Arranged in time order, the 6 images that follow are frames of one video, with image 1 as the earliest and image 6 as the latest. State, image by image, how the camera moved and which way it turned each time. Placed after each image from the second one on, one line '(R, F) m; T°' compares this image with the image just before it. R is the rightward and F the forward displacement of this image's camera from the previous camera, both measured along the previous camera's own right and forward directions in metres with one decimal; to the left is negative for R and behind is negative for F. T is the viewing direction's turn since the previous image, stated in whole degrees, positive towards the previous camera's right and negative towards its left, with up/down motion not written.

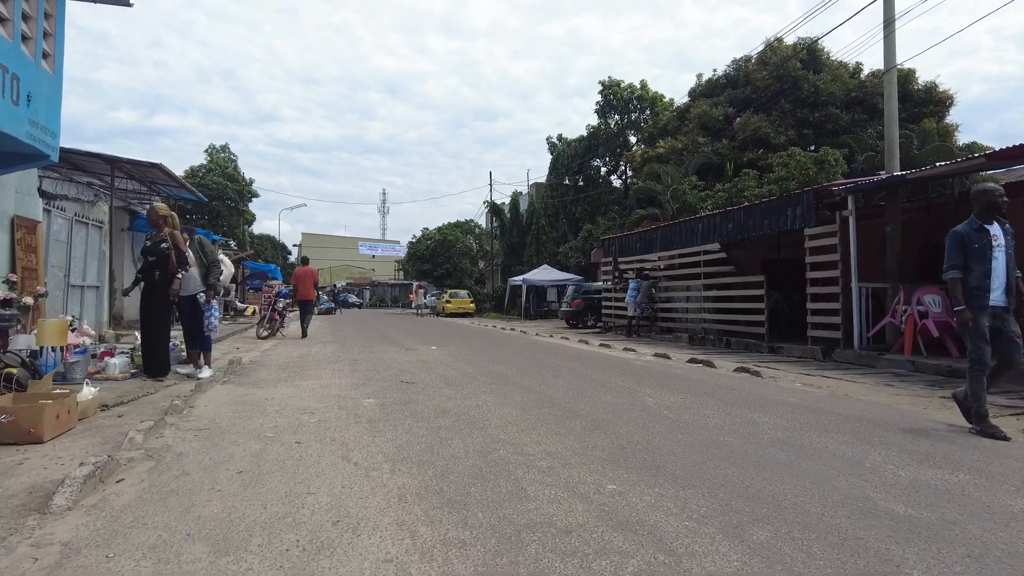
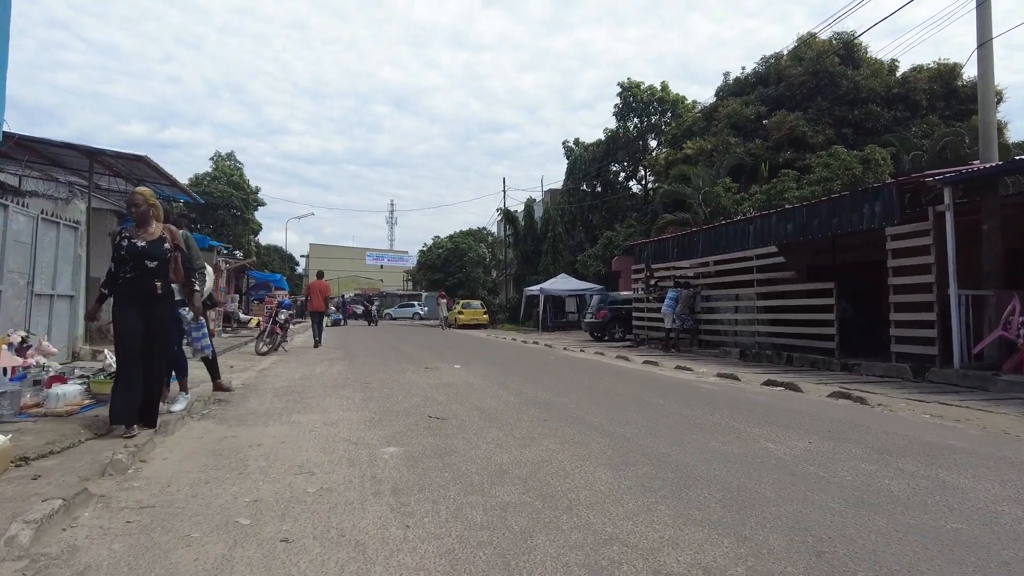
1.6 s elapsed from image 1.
(-0.5, +1.7) m; -1°
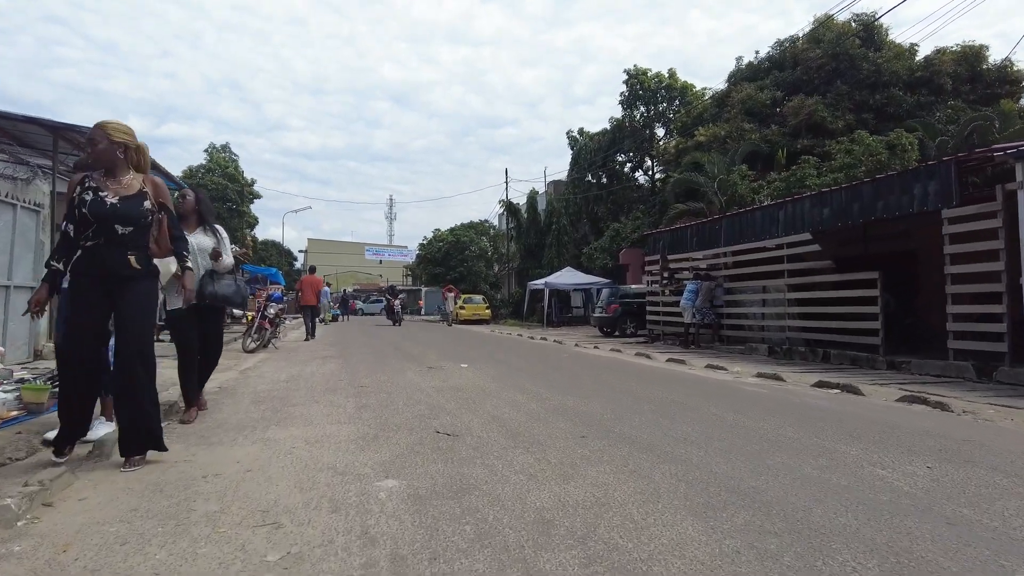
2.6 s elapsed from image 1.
(-0.2, +1.2) m; 0°
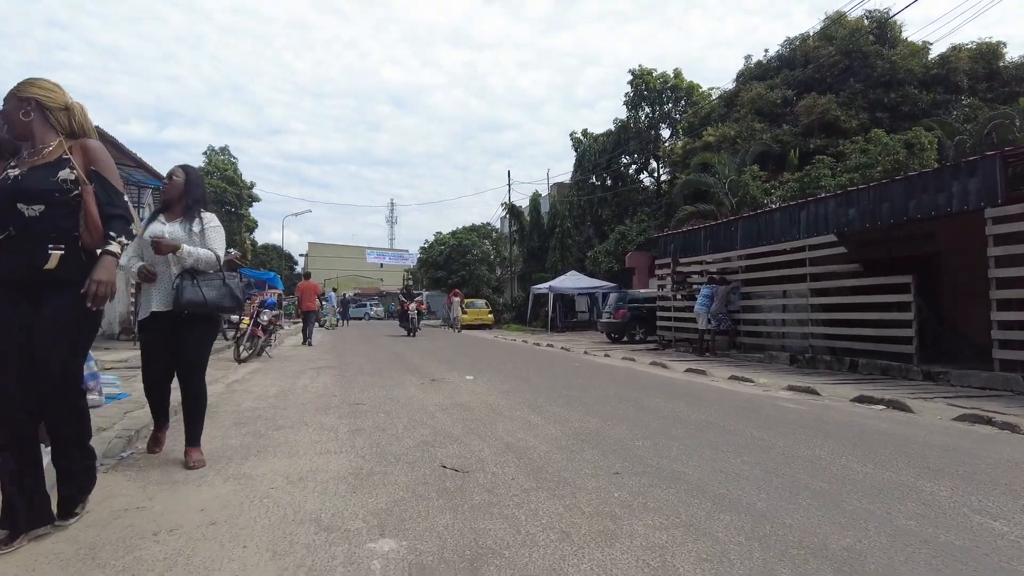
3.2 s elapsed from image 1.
(-0.1, +0.7) m; 0°
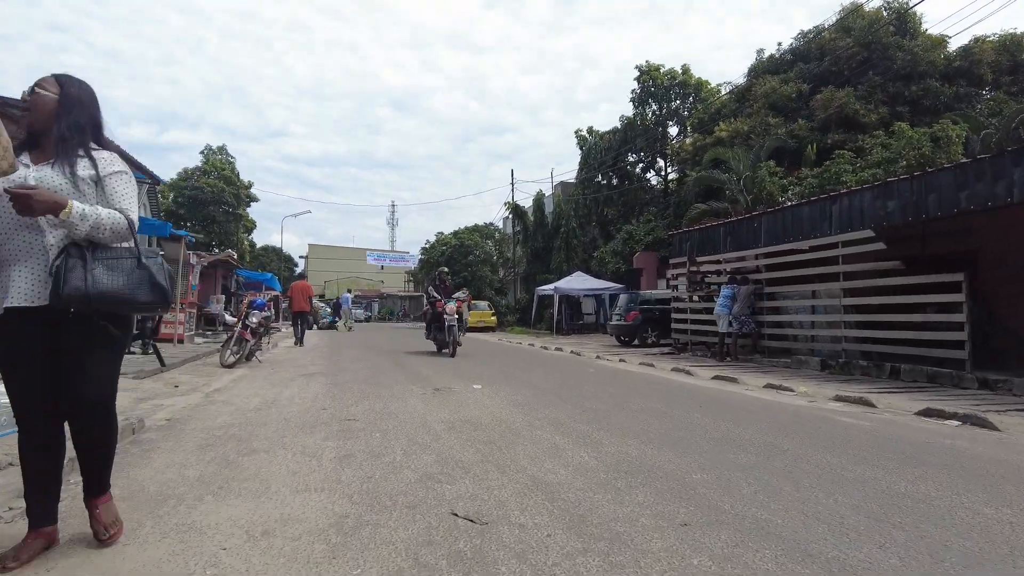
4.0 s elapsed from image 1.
(-0.2, +1.0) m; 0°
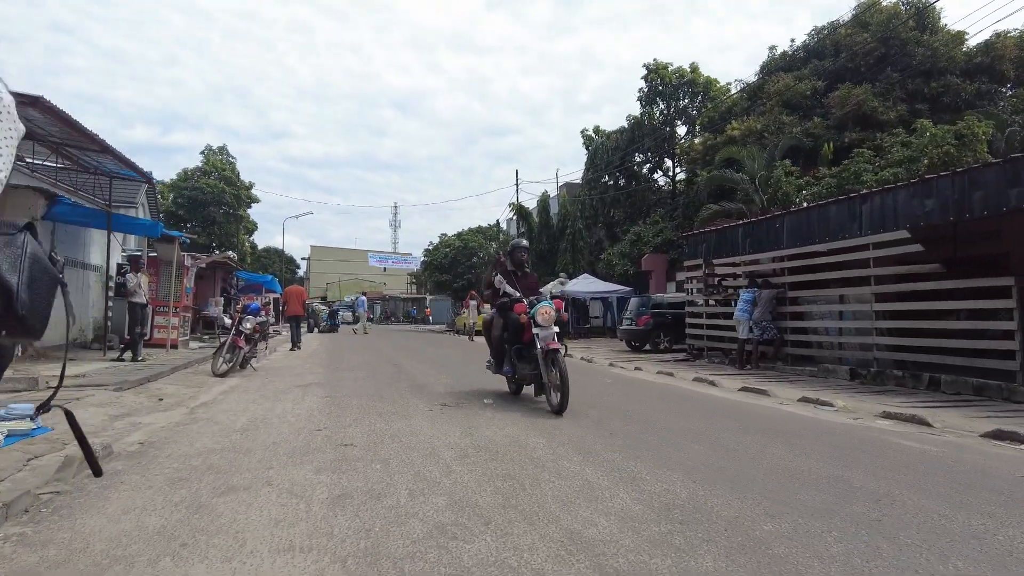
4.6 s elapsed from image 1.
(-0.1, +0.7) m; 0°
